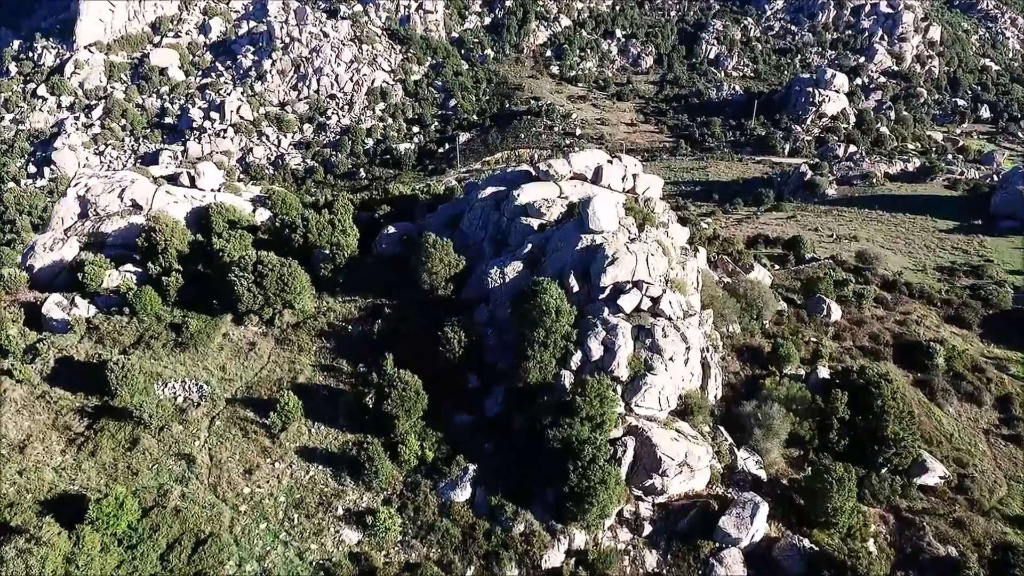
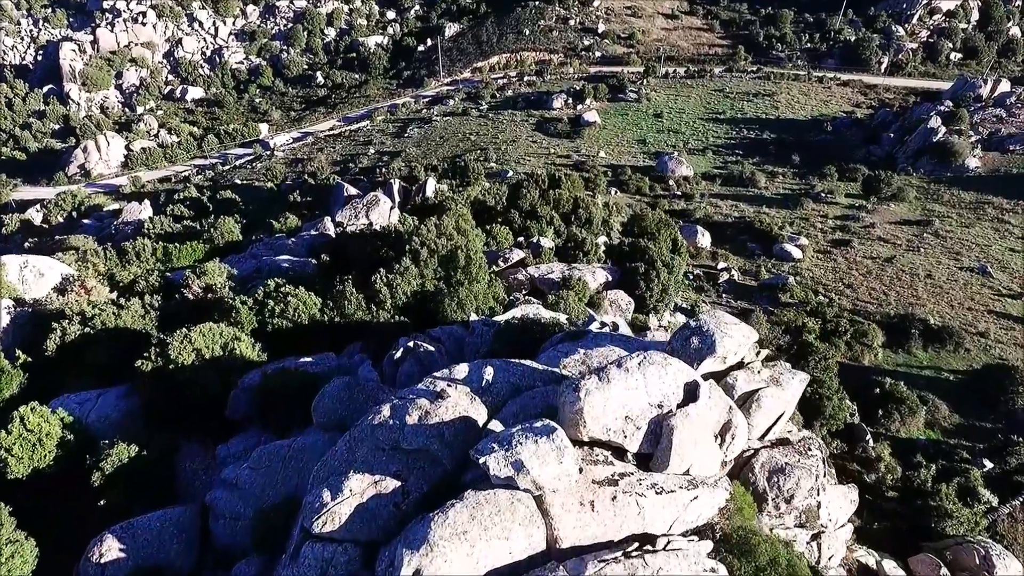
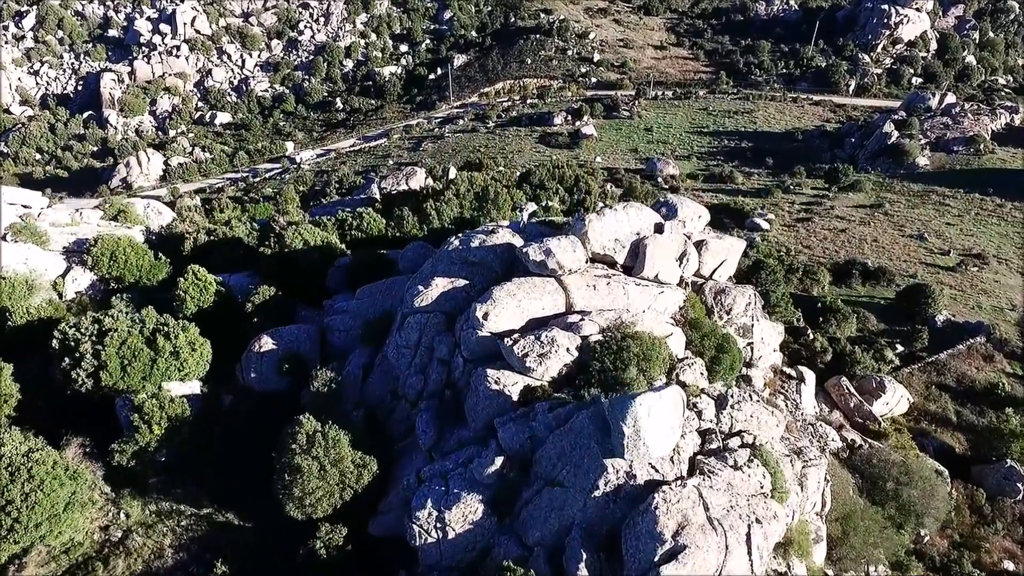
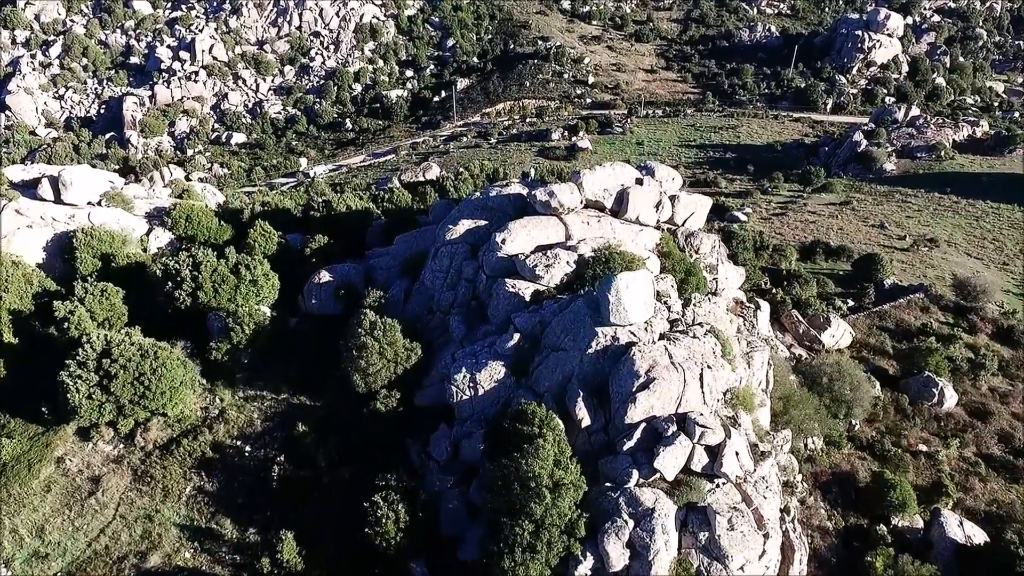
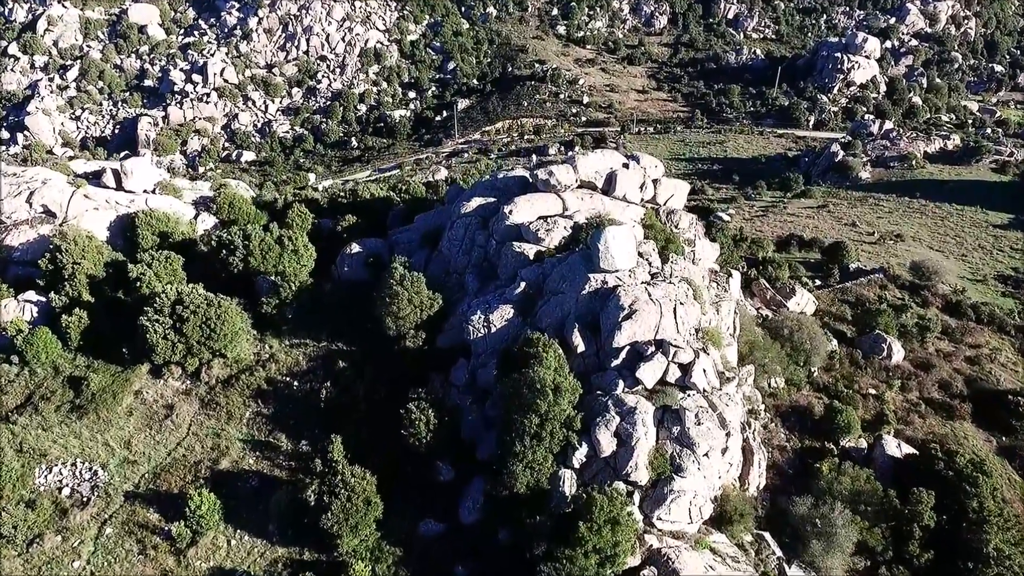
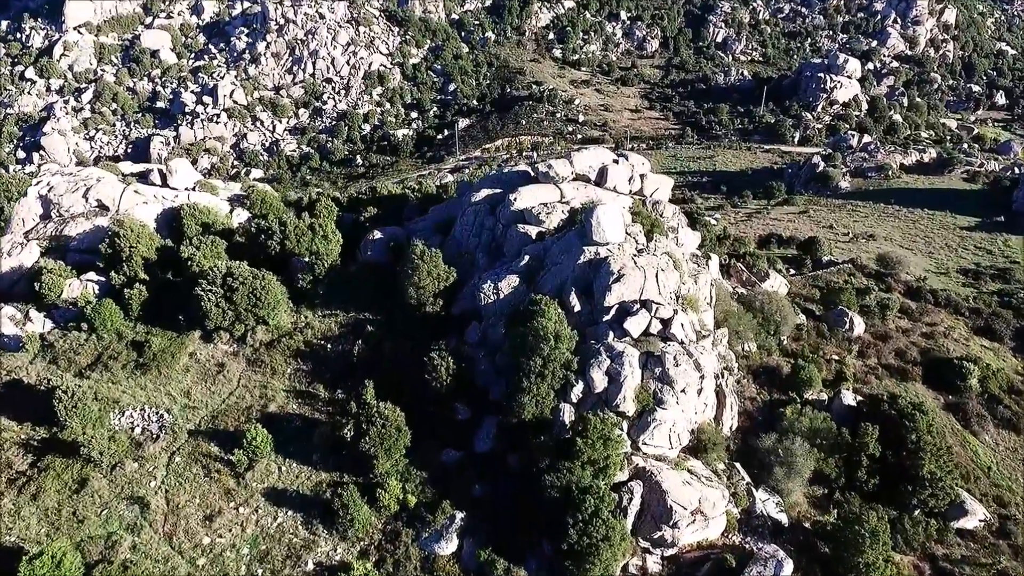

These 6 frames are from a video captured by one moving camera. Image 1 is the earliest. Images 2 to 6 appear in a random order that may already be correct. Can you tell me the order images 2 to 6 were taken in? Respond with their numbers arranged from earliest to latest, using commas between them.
6, 5, 4, 3, 2
